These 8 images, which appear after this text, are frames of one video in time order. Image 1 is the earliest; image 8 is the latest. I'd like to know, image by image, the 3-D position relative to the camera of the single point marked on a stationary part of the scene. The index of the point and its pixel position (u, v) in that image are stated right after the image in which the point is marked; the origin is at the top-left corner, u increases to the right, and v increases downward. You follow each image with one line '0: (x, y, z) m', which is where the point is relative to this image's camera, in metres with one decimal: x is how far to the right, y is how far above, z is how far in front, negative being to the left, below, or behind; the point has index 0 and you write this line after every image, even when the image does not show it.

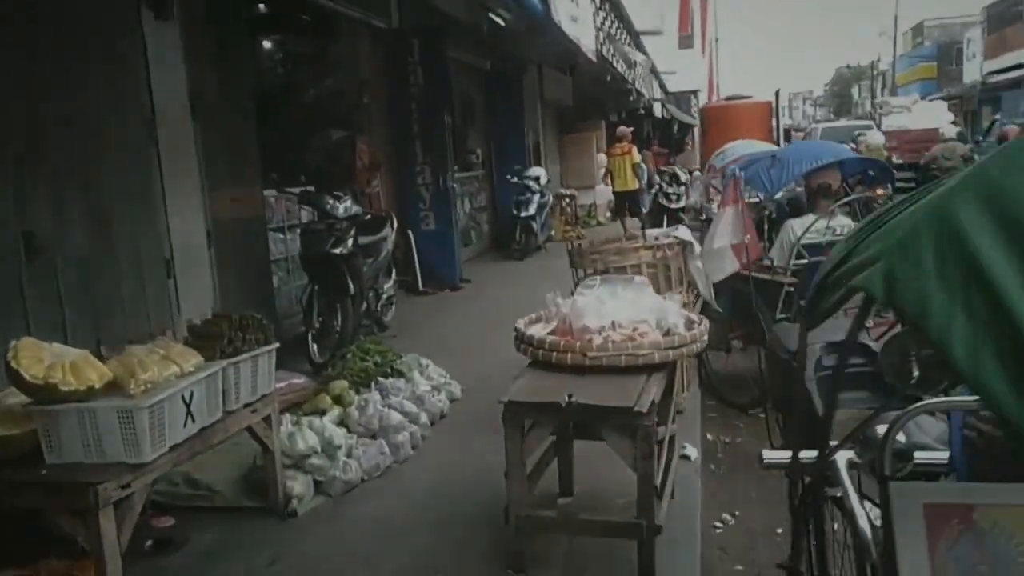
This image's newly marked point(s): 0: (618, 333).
0: (+0.3, -0.1, +2.4) m
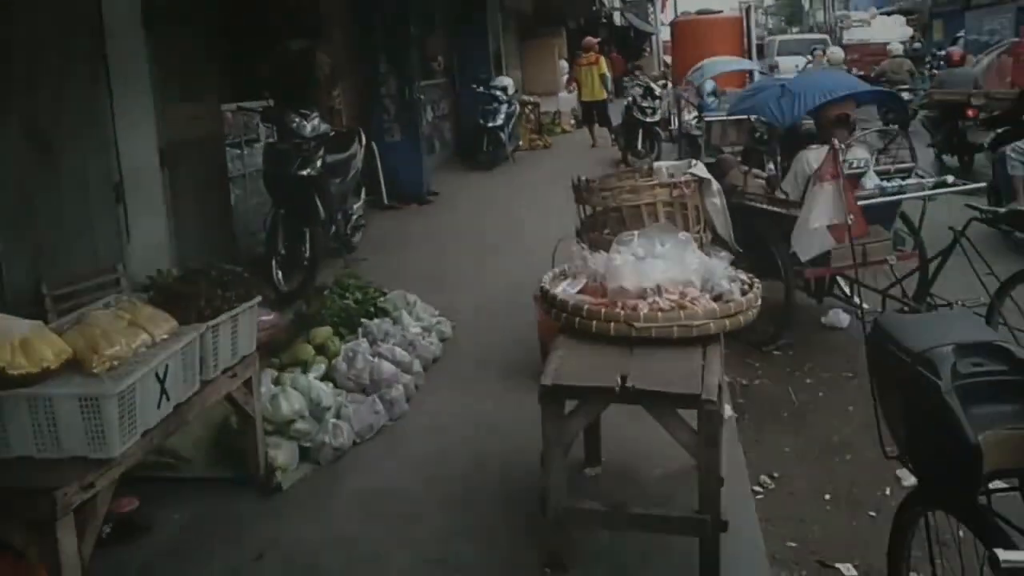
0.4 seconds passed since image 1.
0: (+0.4, 0.0, +2.1) m
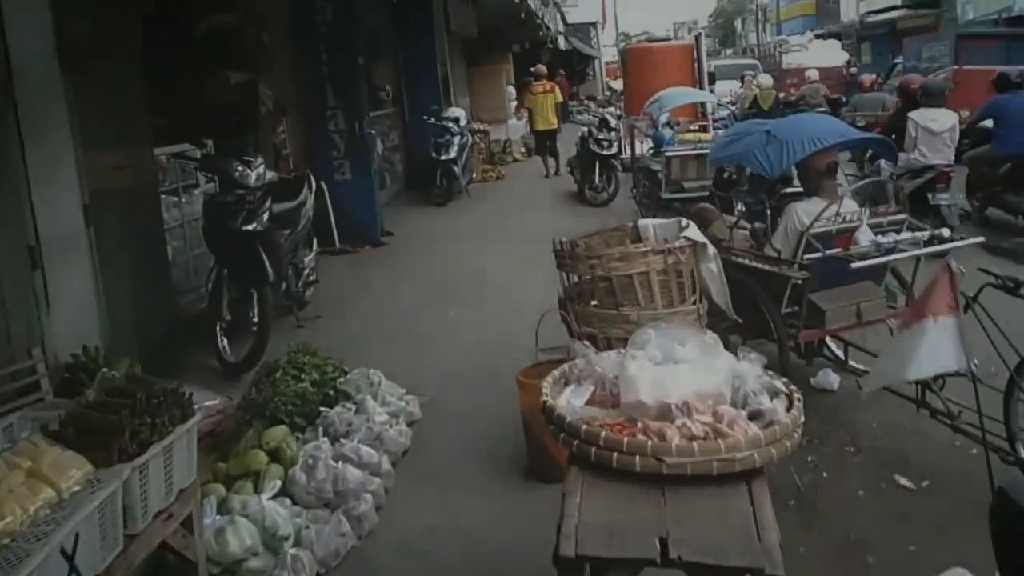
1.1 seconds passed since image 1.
0: (+0.4, -0.3, +1.7) m
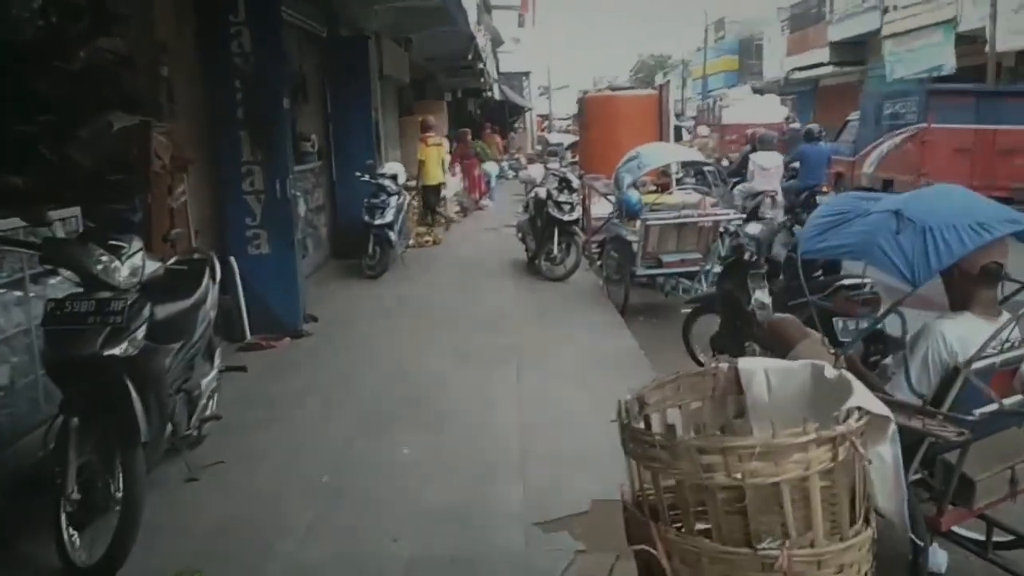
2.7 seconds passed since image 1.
0: (+0.7, -0.7, +0.5) m
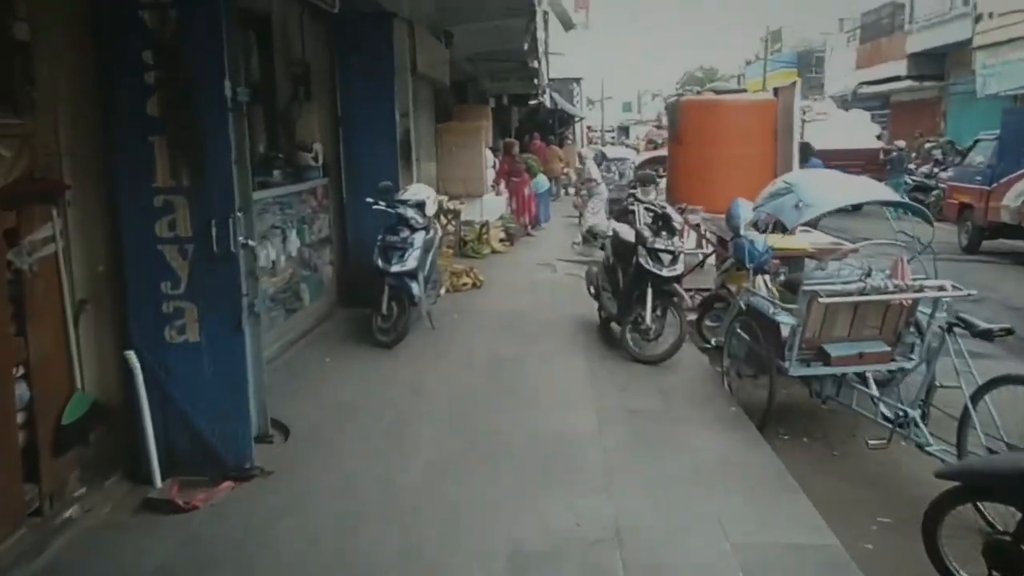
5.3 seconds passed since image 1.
0: (+0.8, -1.3, -2.1) m
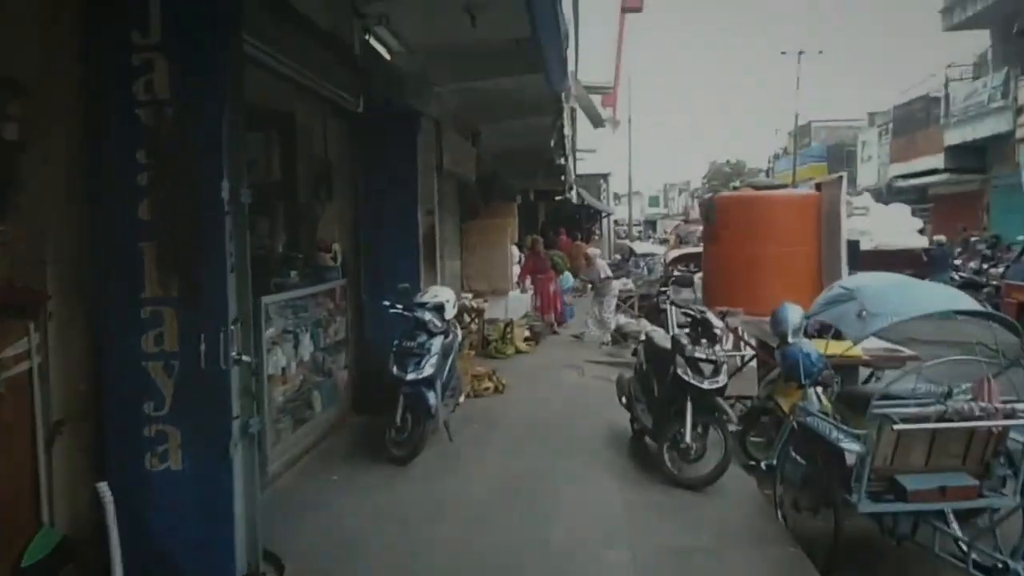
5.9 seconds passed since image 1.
0: (+0.7, -1.1, -2.7) m
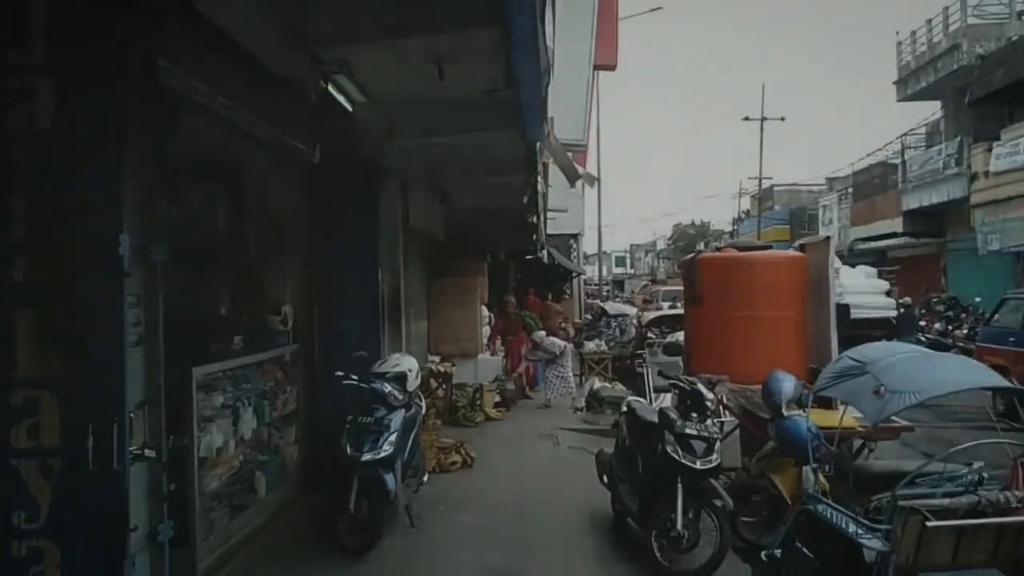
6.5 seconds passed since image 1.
0: (+0.9, -0.9, -3.4) m
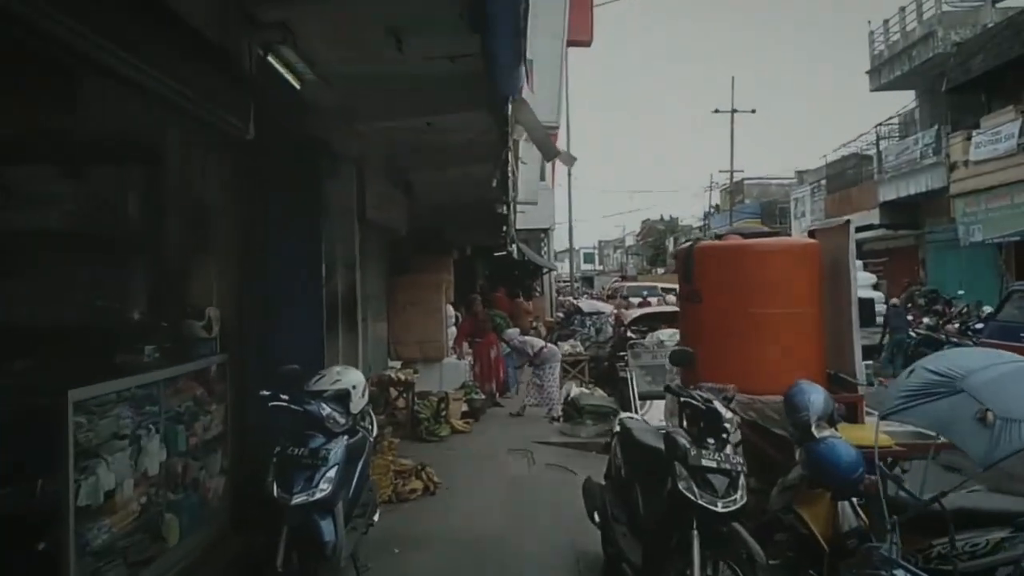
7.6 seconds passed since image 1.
0: (+1.1, -0.9, -4.5) m
